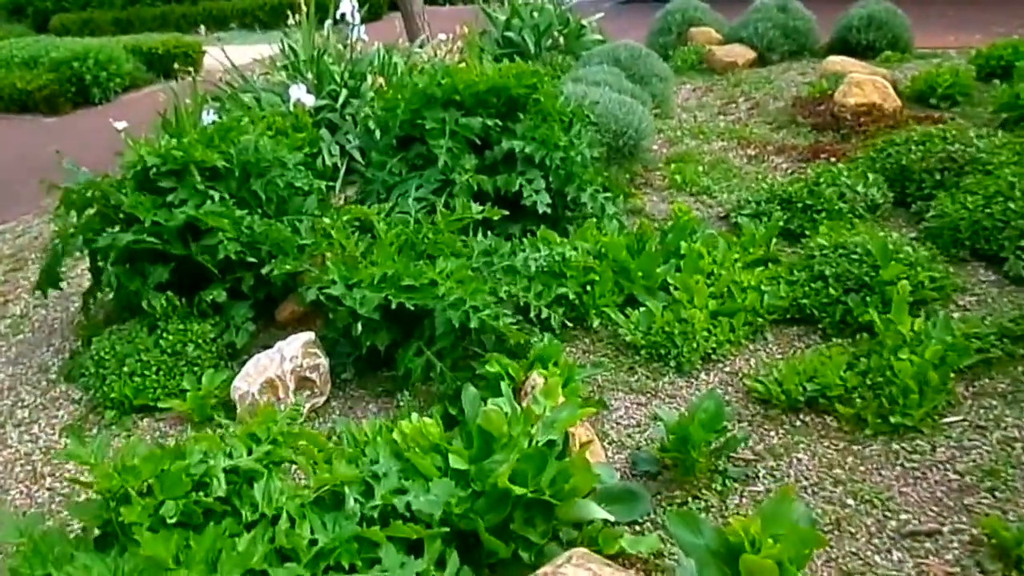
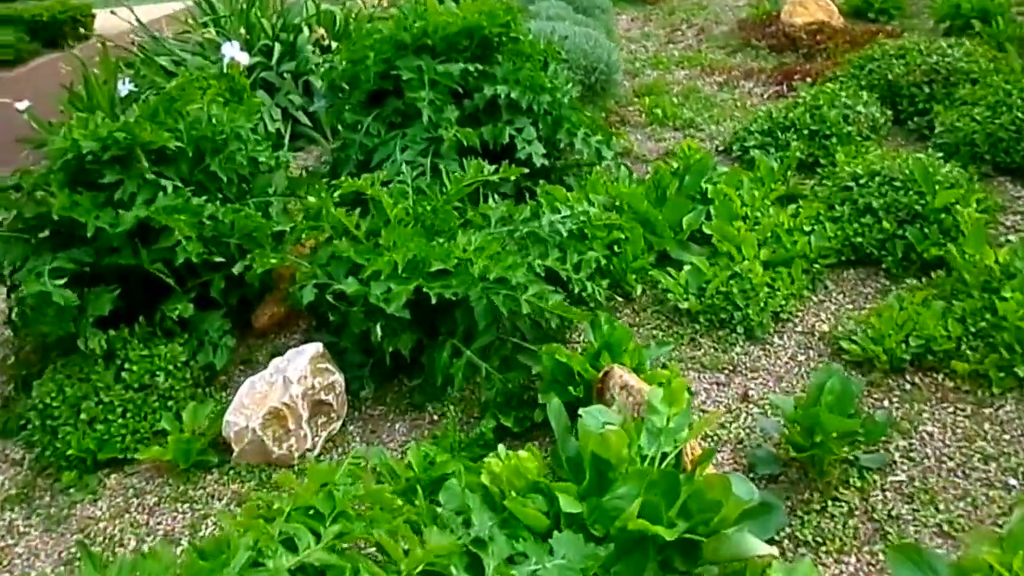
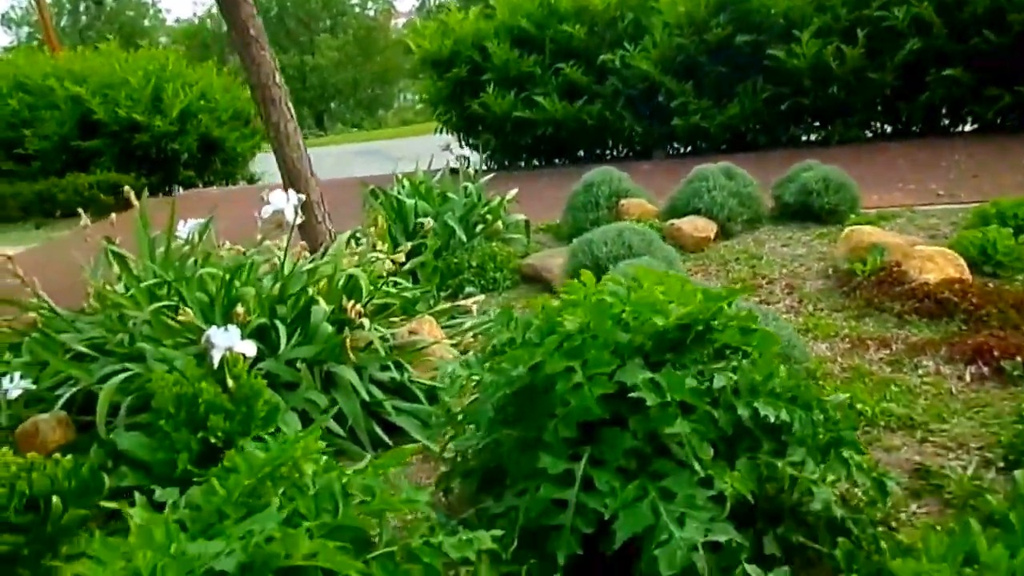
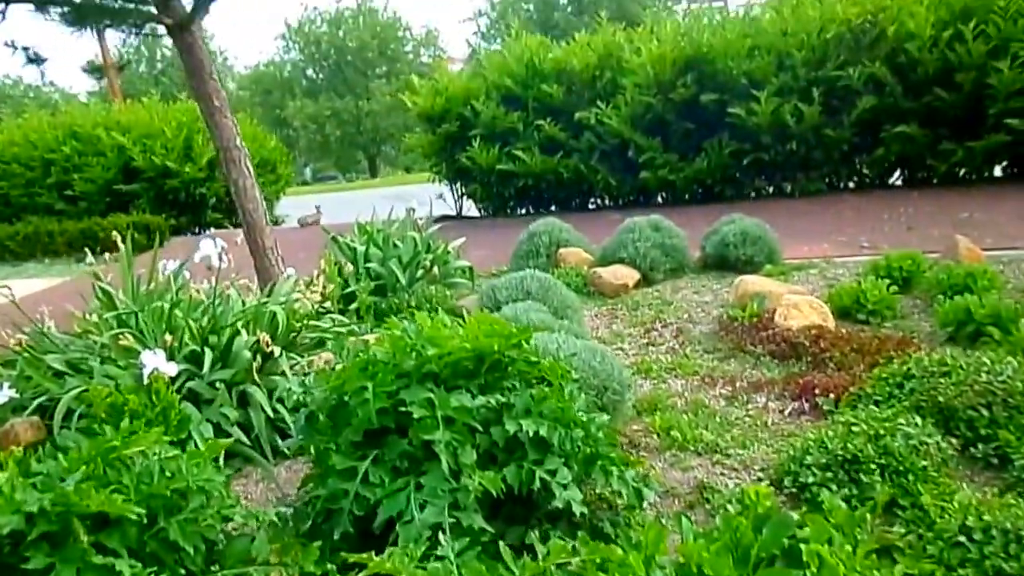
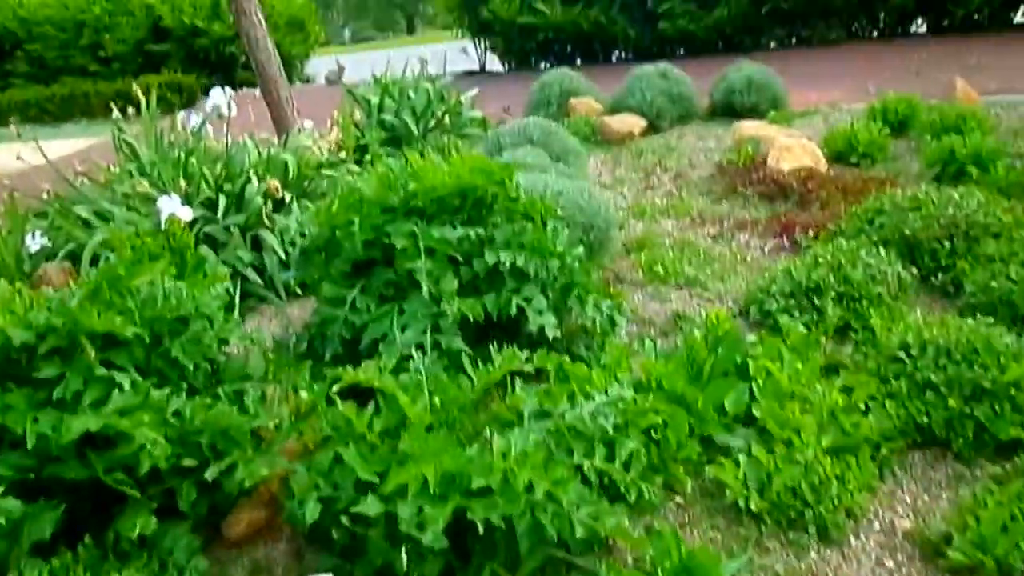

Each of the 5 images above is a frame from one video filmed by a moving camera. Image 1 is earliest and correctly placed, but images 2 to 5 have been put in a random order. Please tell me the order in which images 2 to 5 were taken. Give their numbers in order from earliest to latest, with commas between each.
2, 5, 4, 3
